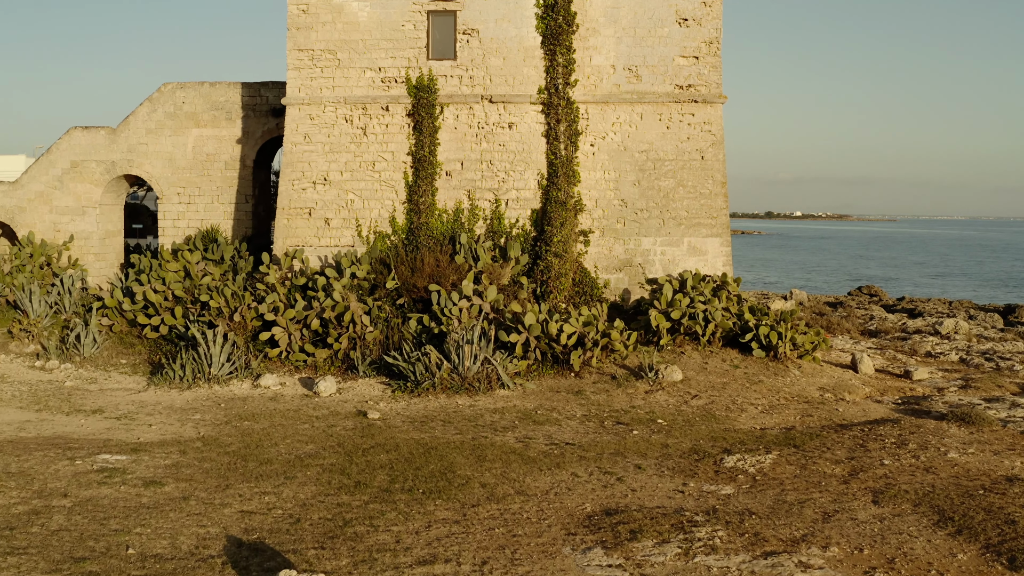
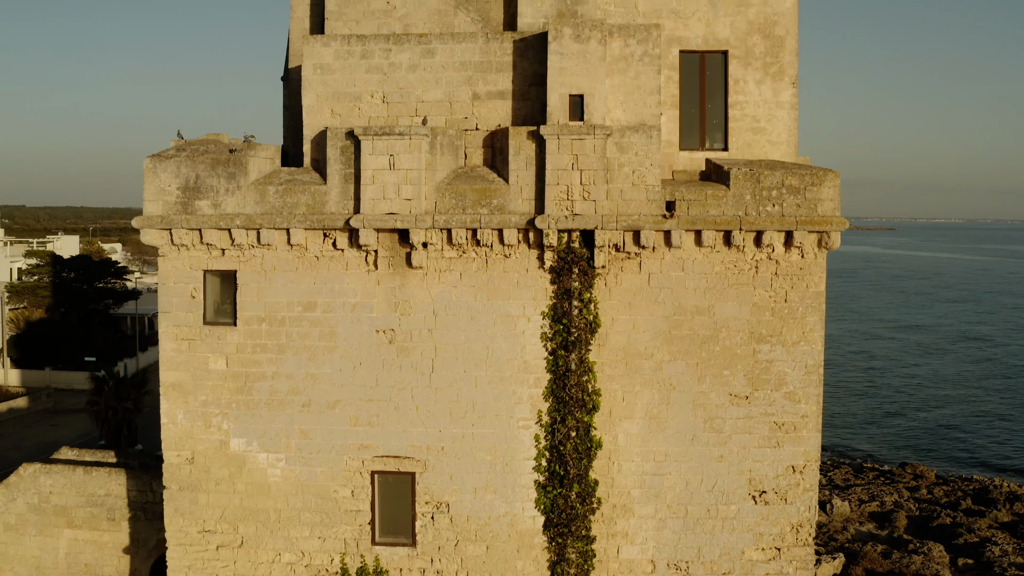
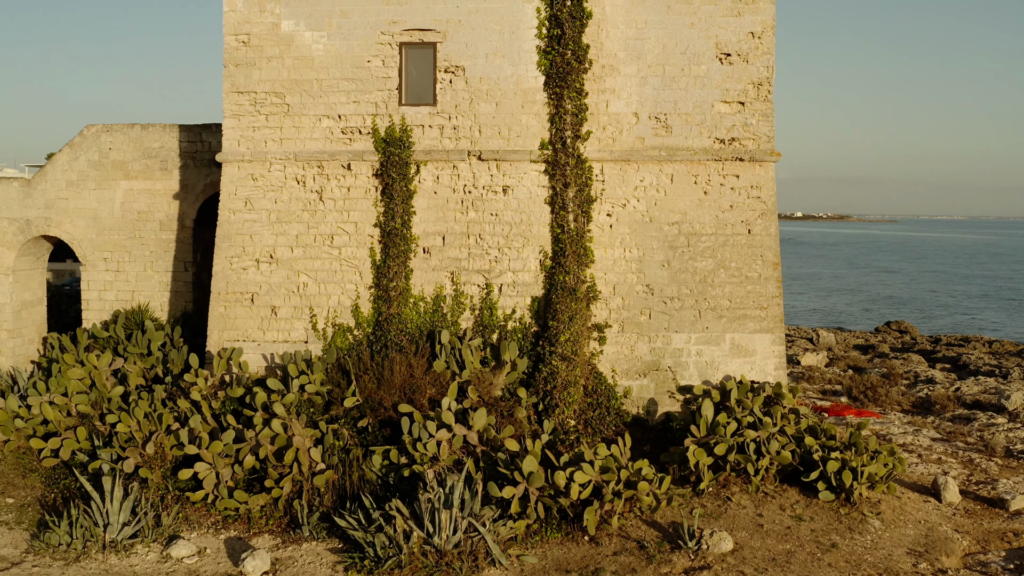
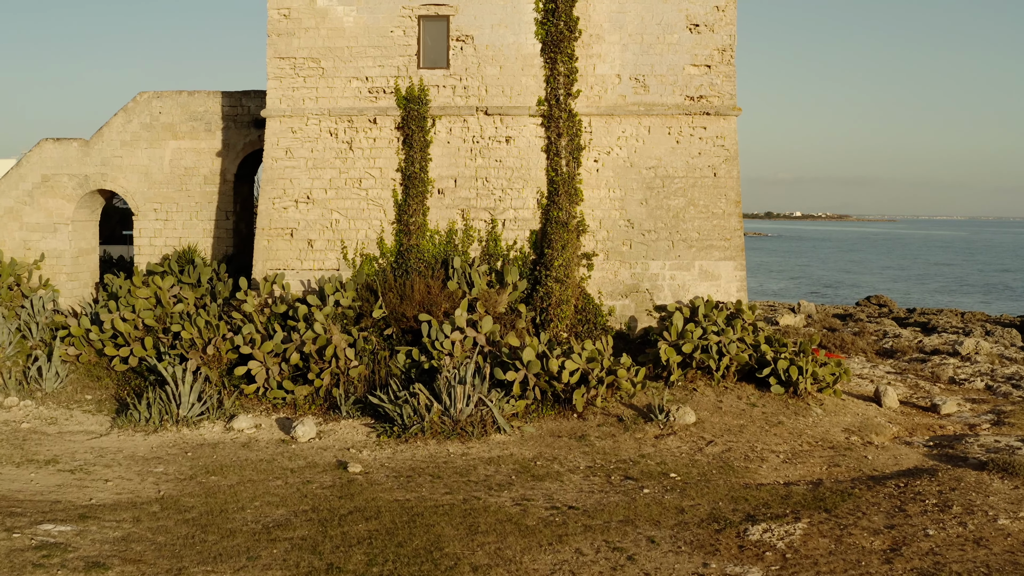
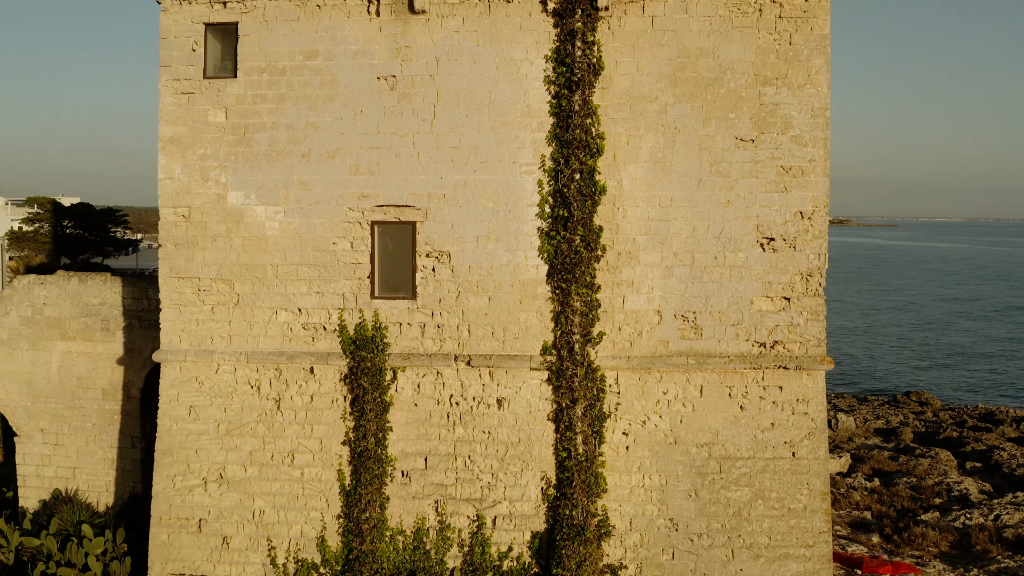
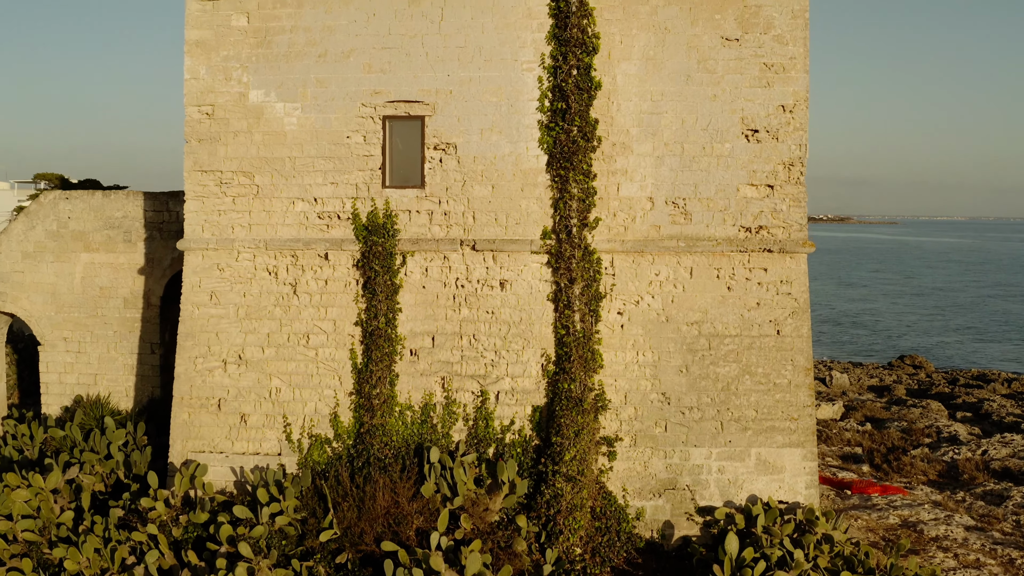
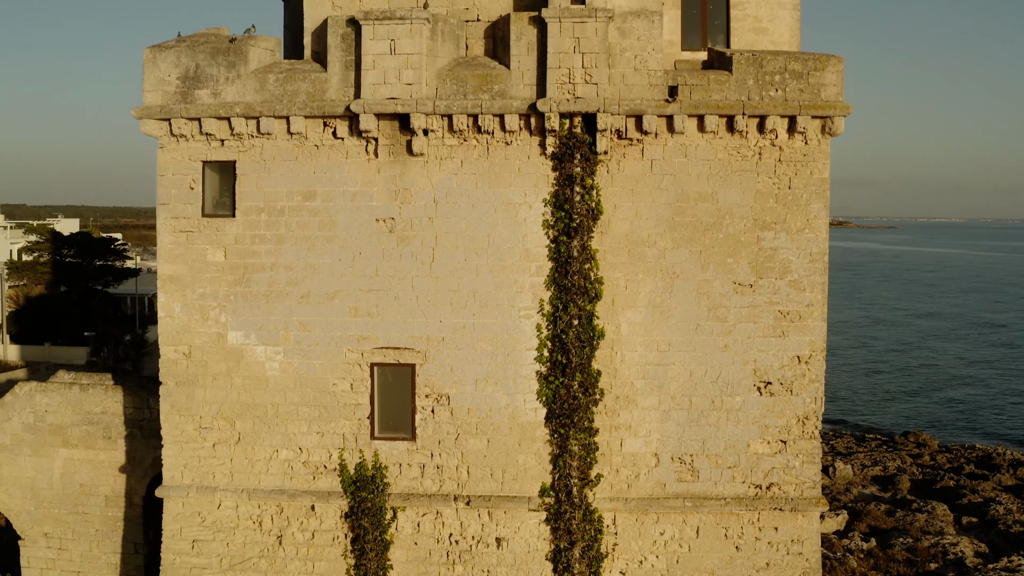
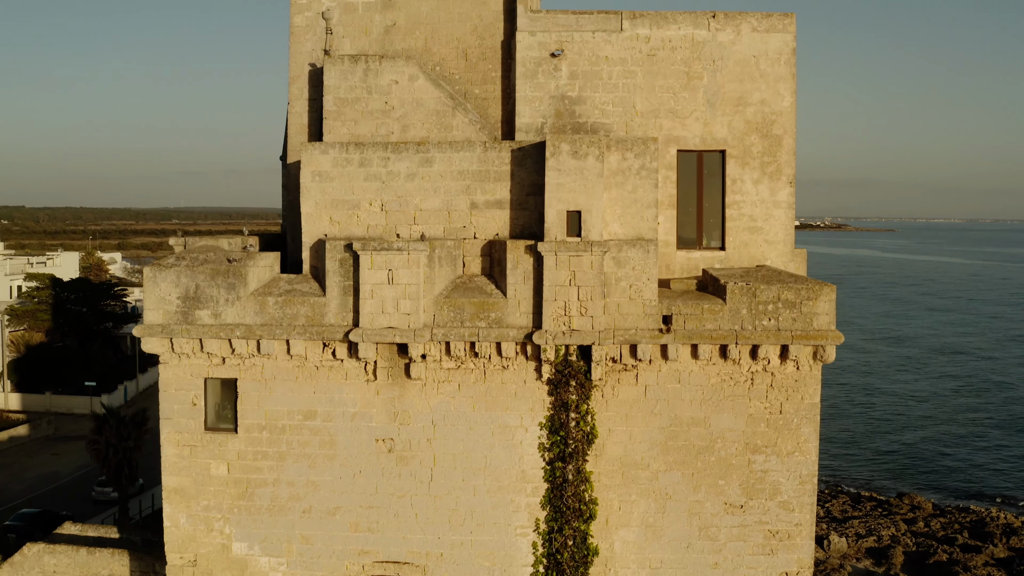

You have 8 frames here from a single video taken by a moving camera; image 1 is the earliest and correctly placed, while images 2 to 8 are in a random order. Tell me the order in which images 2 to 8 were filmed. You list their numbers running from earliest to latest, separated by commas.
4, 3, 6, 5, 7, 2, 8
